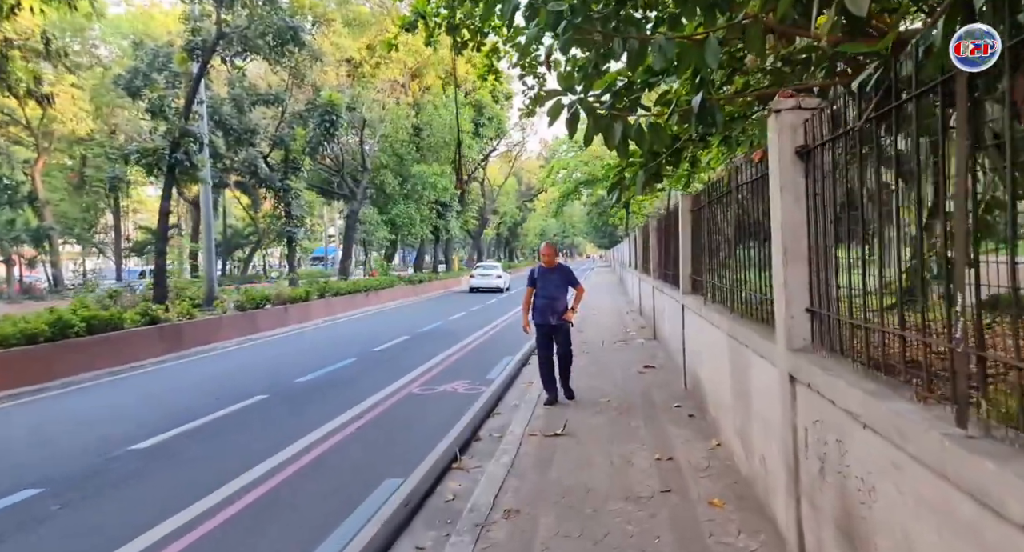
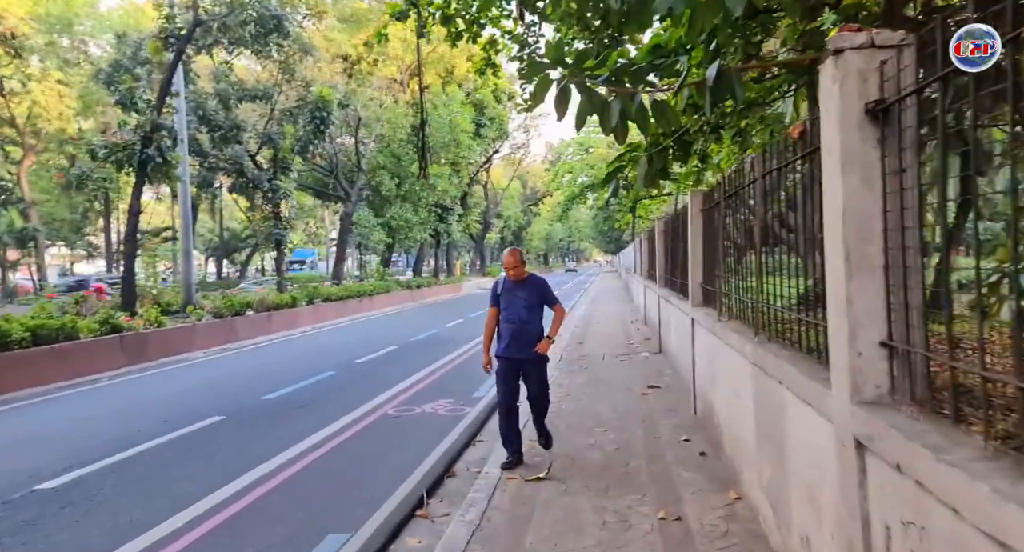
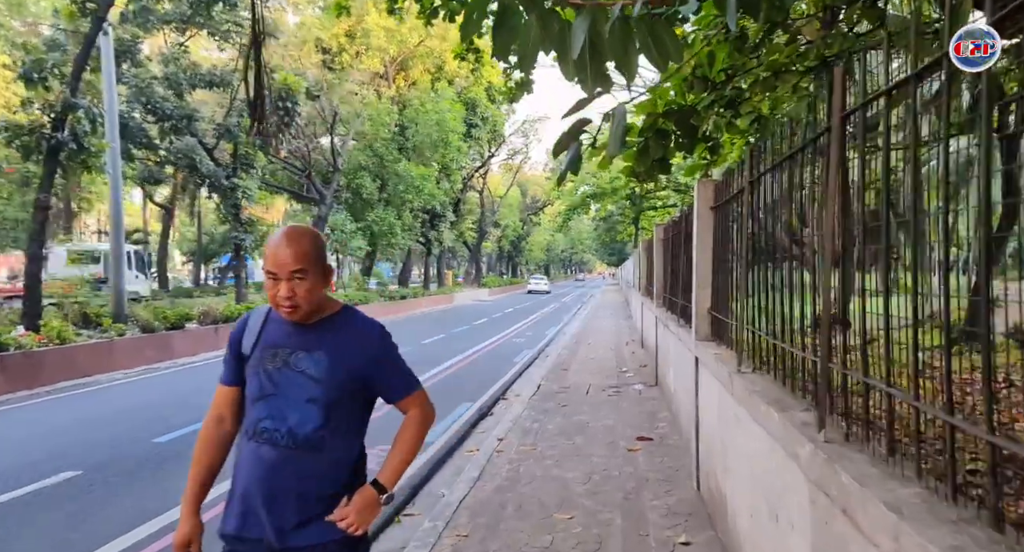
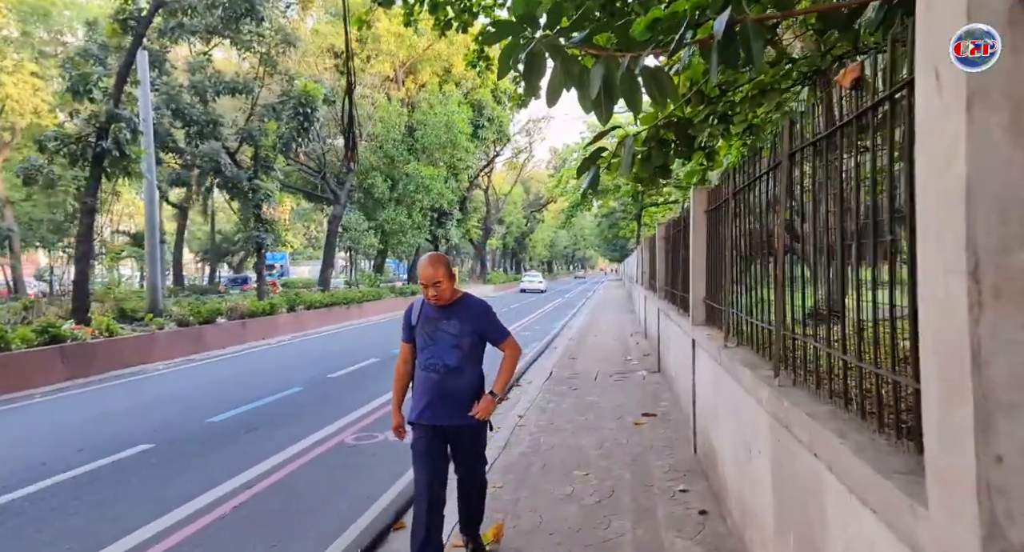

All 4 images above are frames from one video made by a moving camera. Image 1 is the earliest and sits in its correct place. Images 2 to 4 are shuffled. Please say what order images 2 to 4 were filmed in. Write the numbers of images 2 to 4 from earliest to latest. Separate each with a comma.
2, 4, 3
